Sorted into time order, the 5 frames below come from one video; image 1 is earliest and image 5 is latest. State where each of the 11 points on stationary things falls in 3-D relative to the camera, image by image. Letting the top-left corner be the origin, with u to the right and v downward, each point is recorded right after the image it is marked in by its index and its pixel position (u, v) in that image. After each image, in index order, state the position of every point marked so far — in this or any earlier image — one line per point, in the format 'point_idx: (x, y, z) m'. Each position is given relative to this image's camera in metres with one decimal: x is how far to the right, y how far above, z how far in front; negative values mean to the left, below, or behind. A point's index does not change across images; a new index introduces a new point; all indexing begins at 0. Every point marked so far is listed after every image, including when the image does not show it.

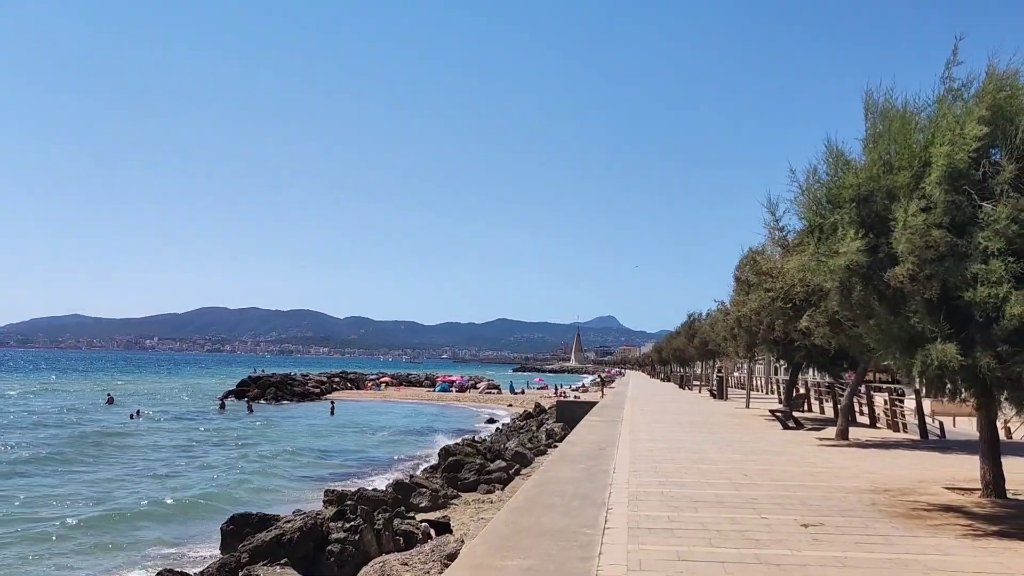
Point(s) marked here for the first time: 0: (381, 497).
0: (-2.6, -4.1, +17.5) m
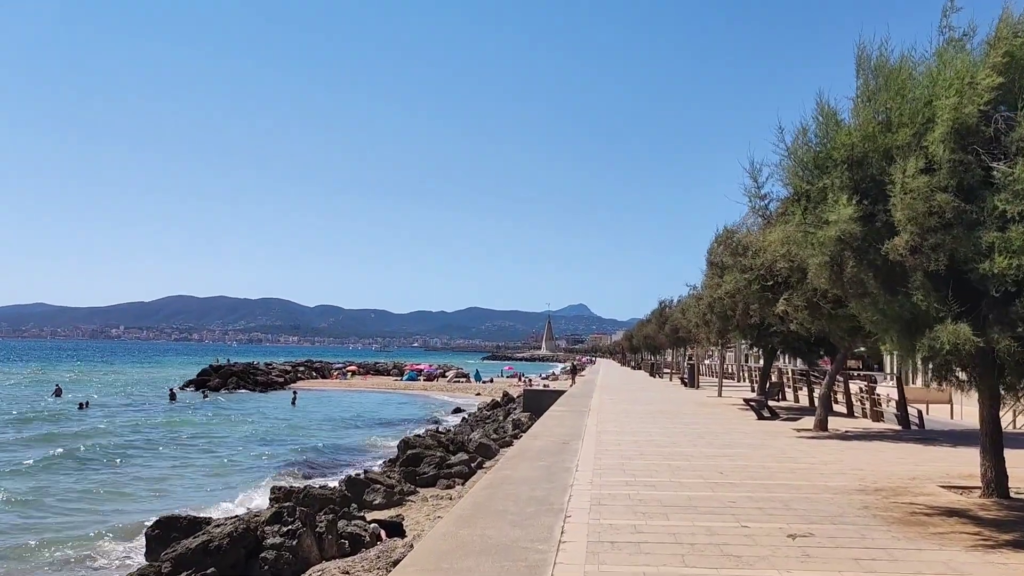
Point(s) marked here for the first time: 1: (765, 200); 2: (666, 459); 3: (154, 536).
0: (-3.3, -3.8, +16.2) m
1: (+3.8, +1.4, +12.8) m
2: (+2.1, -2.3, +11.9) m
3: (-5.0, -3.5, +12.5) m
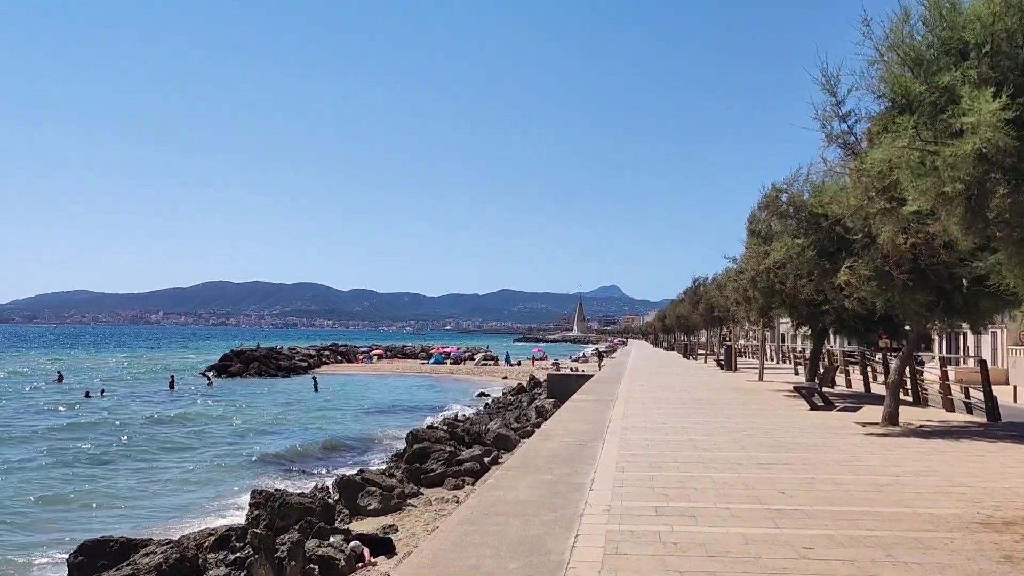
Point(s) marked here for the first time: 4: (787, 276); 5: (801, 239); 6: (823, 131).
0: (-3.2, -3.4, +13.9) m
1: (+3.7, +1.9, +10.1) m
2: (+2.1, -1.9, +9.3) m
3: (-5.0, -3.2, +10.2) m
4: (+5.0, +0.2, +16.3) m
5: (+4.7, +0.8, +14.6) m
6: (+3.6, +1.8, +10.7) m
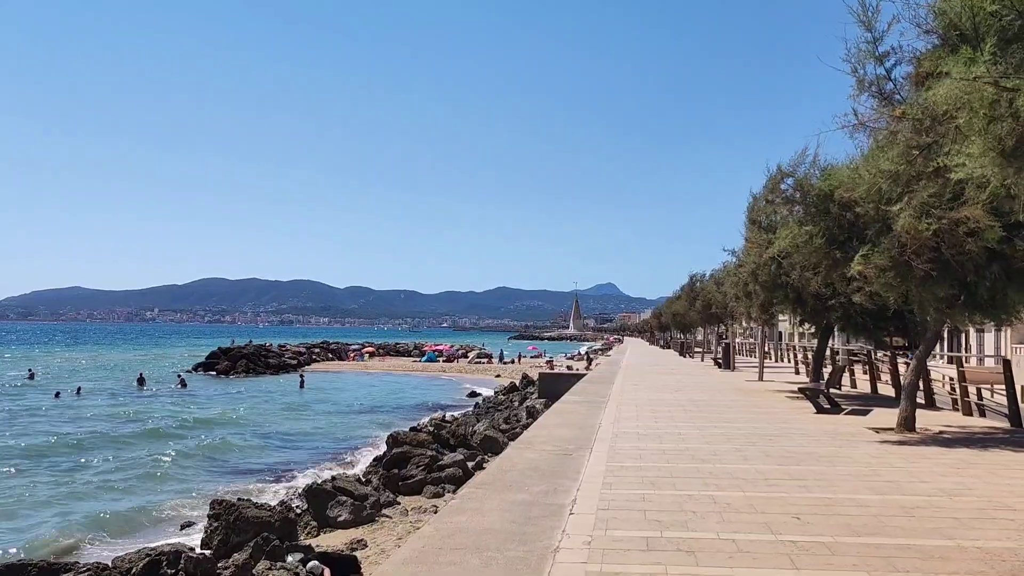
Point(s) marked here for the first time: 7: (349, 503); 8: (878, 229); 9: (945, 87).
0: (-3.5, -3.3, +12.6) m
1: (+3.5, +2.0, +8.9) m
2: (+1.8, -1.8, +8.0) m
3: (-5.3, -3.1, +9.0) m
4: (+4.7, +0.3, +15.0) m
5: (+4.4, +0.9, +13.3) m
6: (+3.4, +1.9, +9.4) m
7: (-2.7, -3.6, +15.0) m
8: (+5.0, +0.8, +12.2) m
9: (+2.3, +1.0, +5.0) m
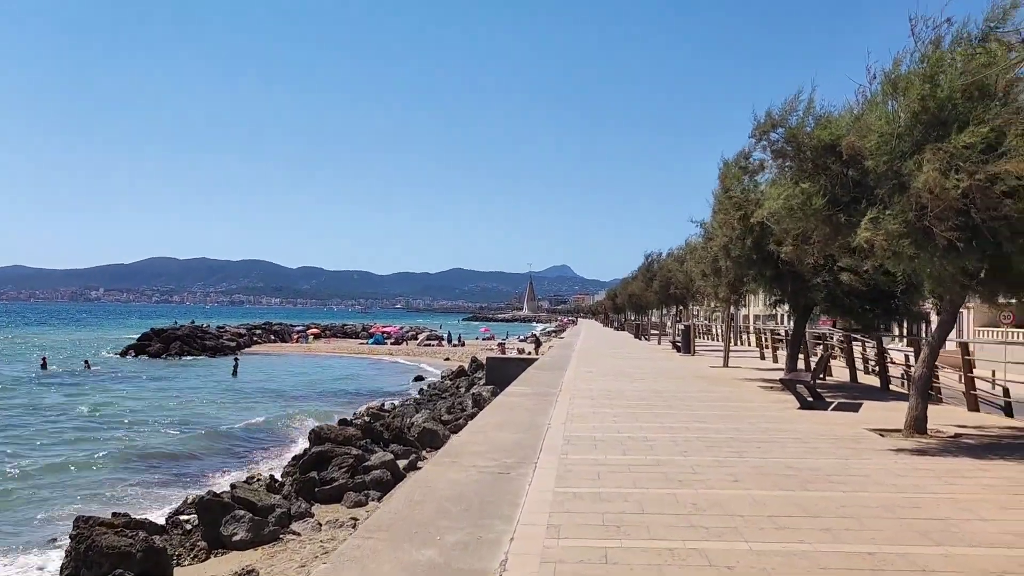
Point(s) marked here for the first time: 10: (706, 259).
0: (-4.3, -2.9, +10.0) m
1: (+2.9, +2.2, +6.5) m
2: (+1.2, -1.6, +5.7) m
3: (-5.9, -2.8, +6.3) m
4: (+3.8, +0.7, +12.8) m
5: (+3.6, +1.2, +11.0) m
6: (+2.7, +2.1, +7.1) m
7: (-3.7, -3.2, +12.4) m
8: (+4.2, +1.1, +9.9) m
9: (+1.9, +1.2, +2.6) m
10: (+4.3, +0.6, +19.6) m
